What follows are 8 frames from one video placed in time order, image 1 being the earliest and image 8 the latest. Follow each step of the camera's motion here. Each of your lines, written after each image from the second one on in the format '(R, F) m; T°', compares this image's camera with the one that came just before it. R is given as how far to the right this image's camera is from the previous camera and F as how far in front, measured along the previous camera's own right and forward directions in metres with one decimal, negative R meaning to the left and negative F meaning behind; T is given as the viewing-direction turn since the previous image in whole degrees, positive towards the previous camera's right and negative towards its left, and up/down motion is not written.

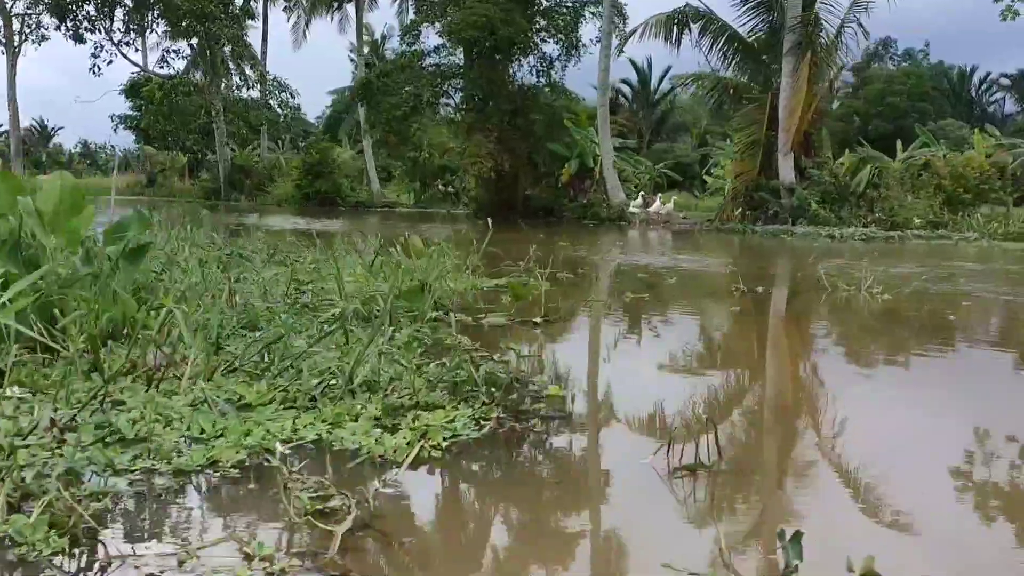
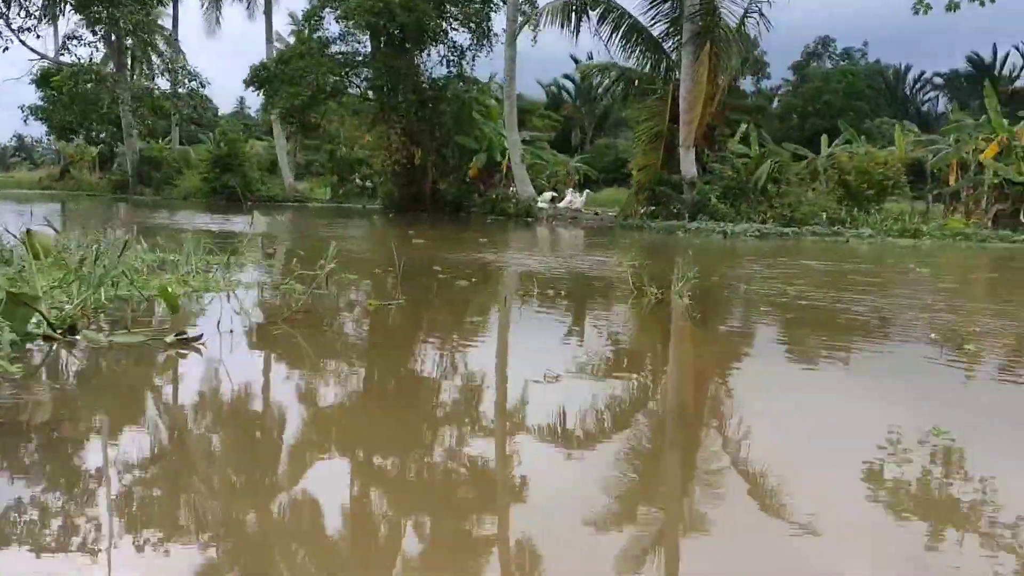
(+0.3, +0.2) m; +3°
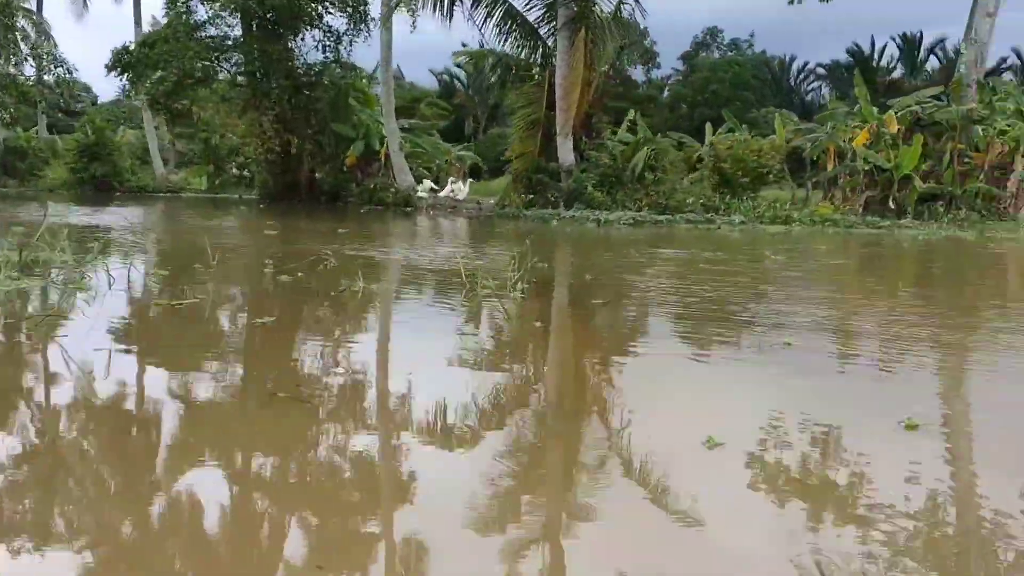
(+0.1, +0.1) m; +6°
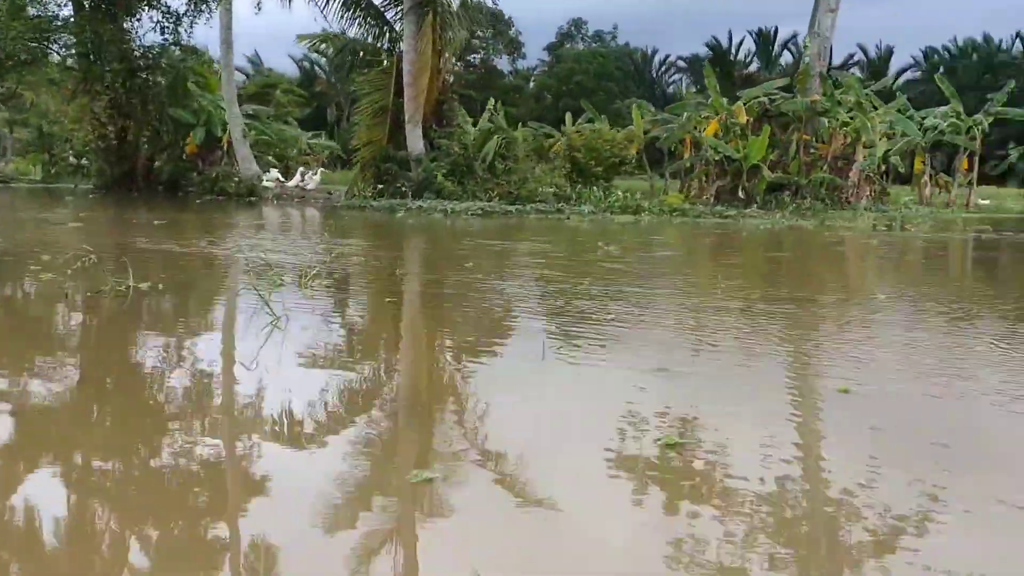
(+0.1, +0.1) m; +7°
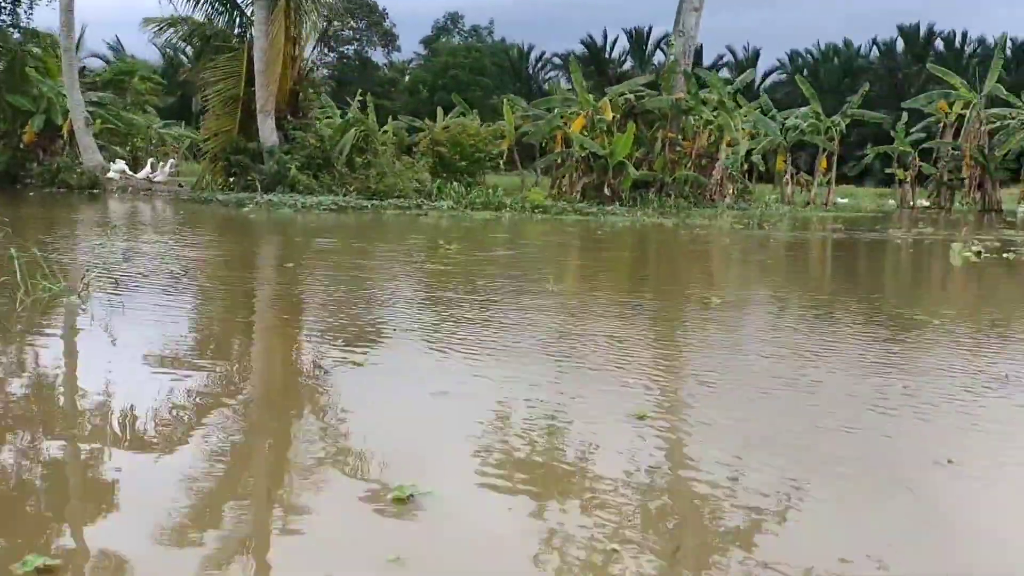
(+0.1, +0.1) m; +7°
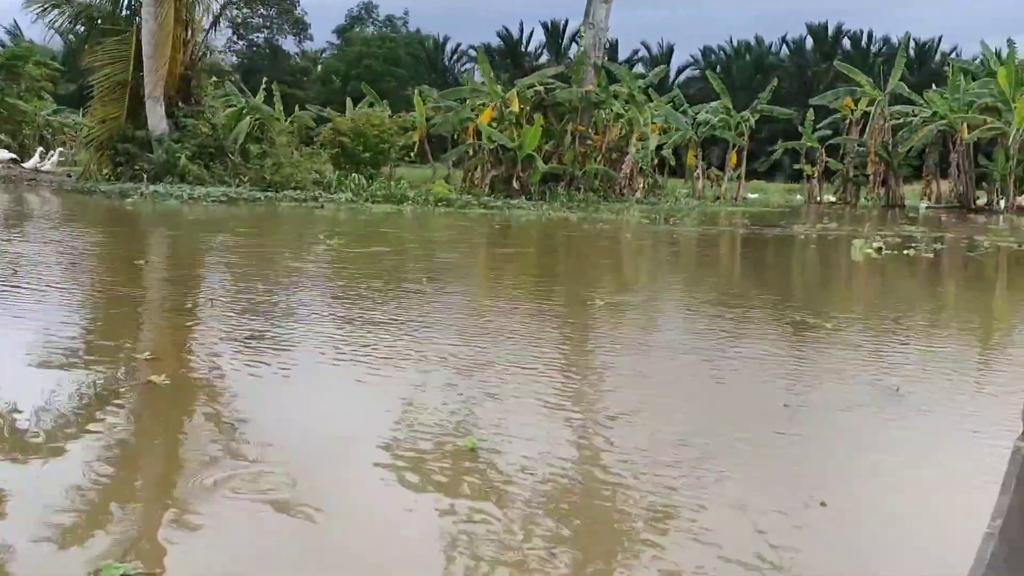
(+0.1, +0.1) m; +5°
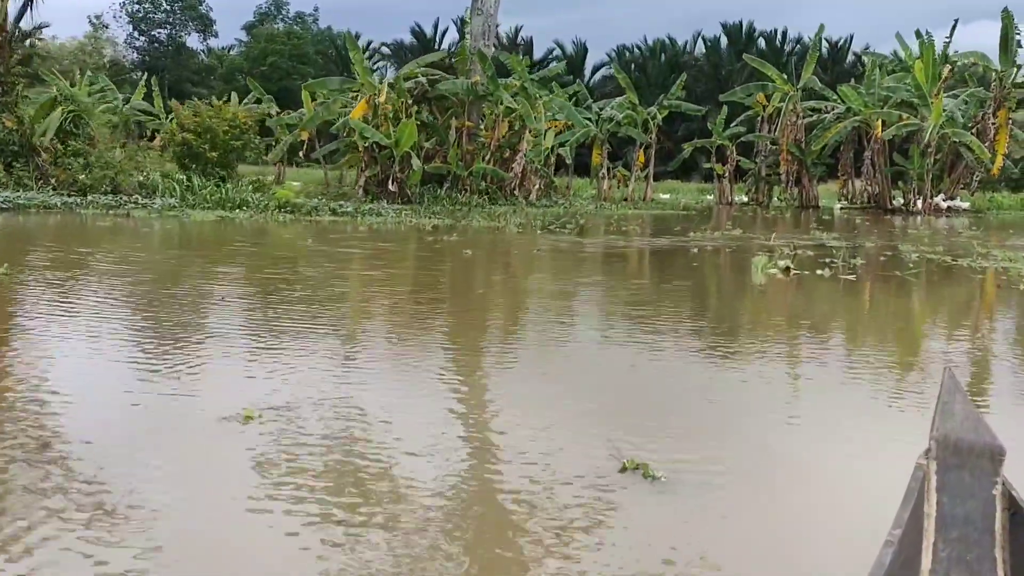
(+0.2, +0.5) m; +4°
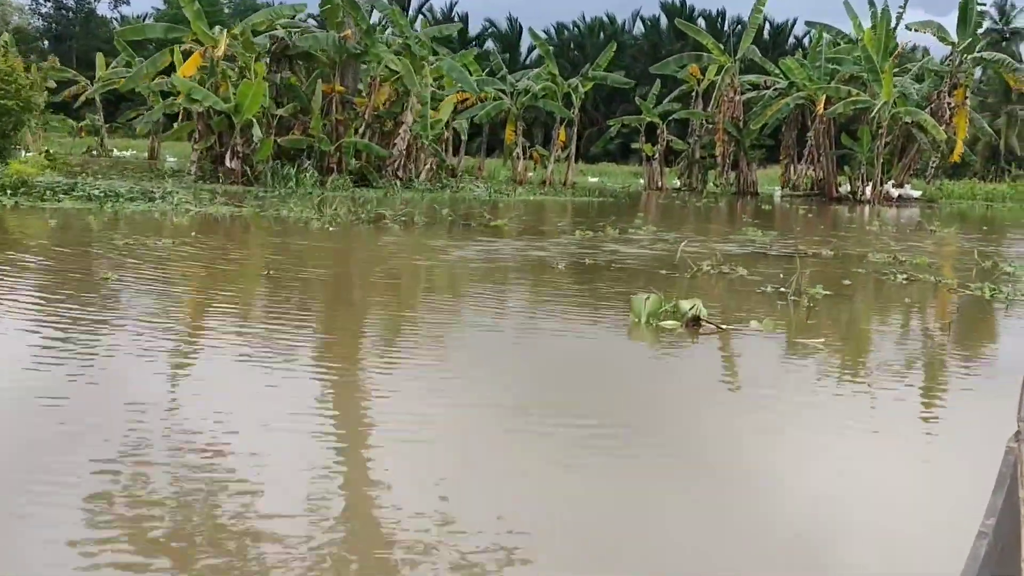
(+0.2, +0.8) m; +3°
